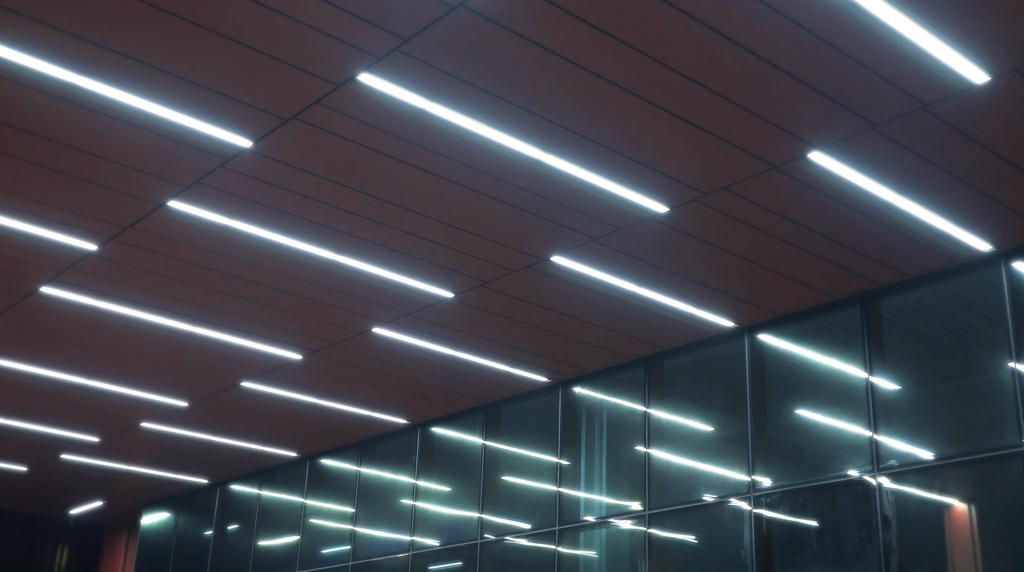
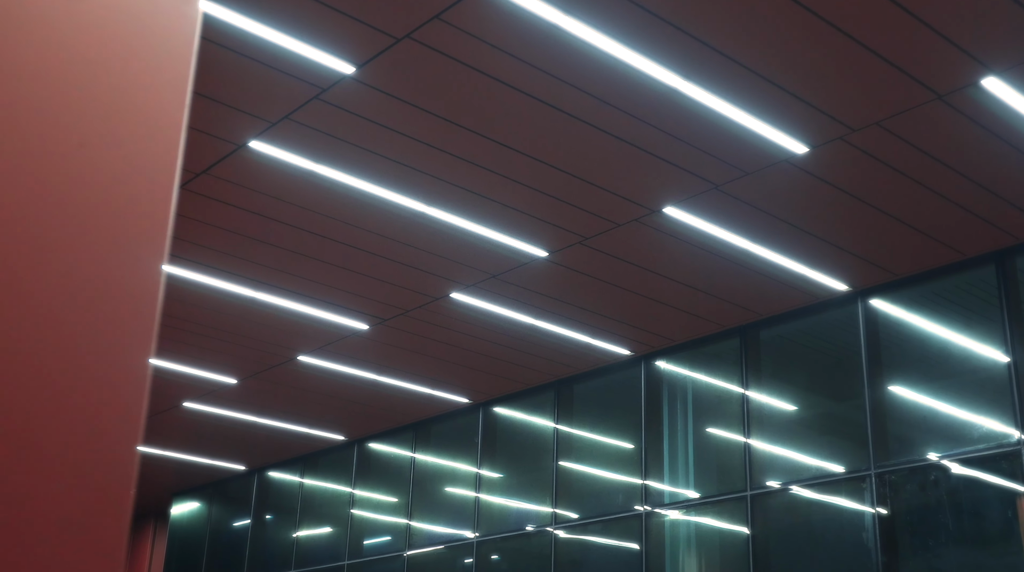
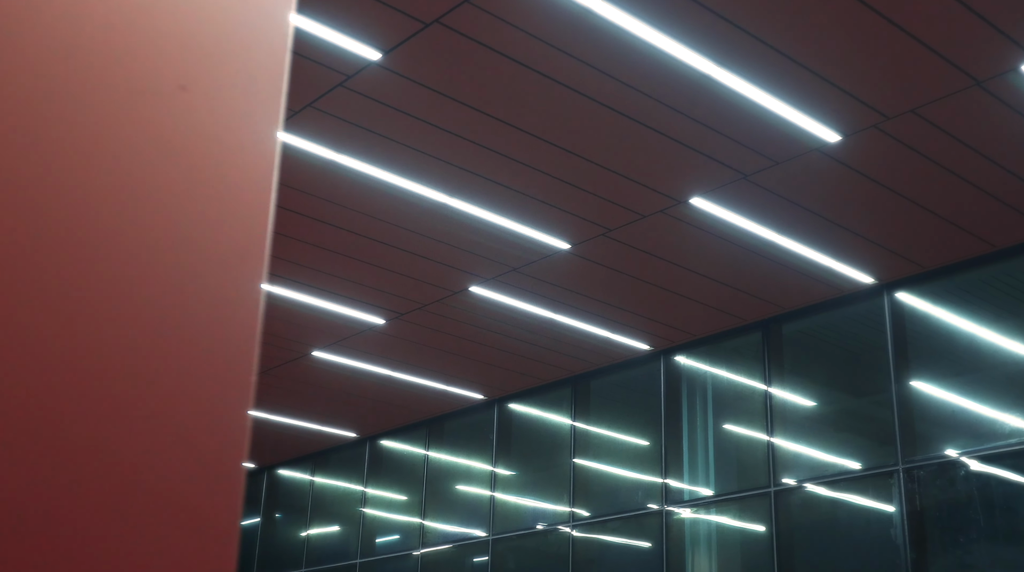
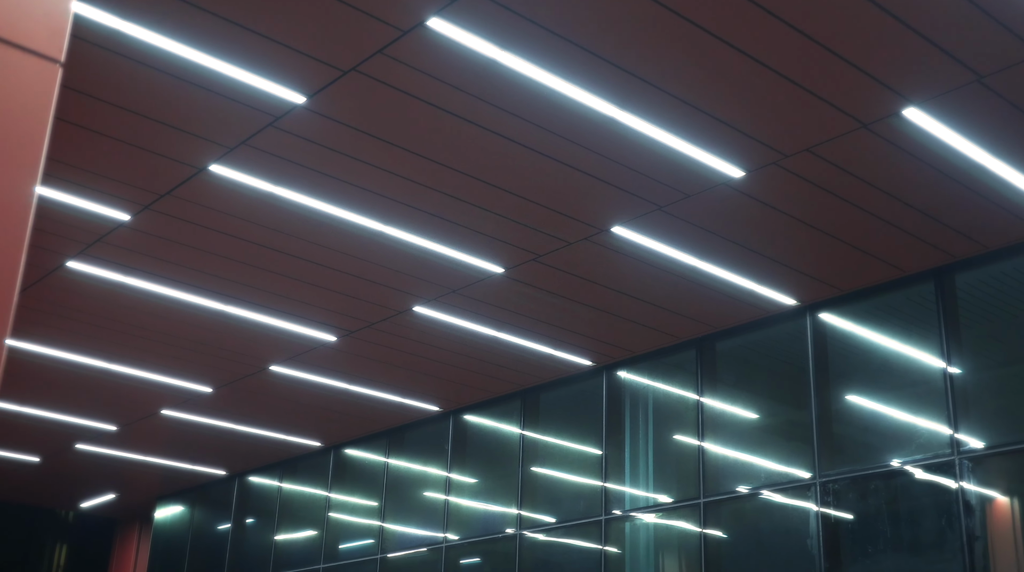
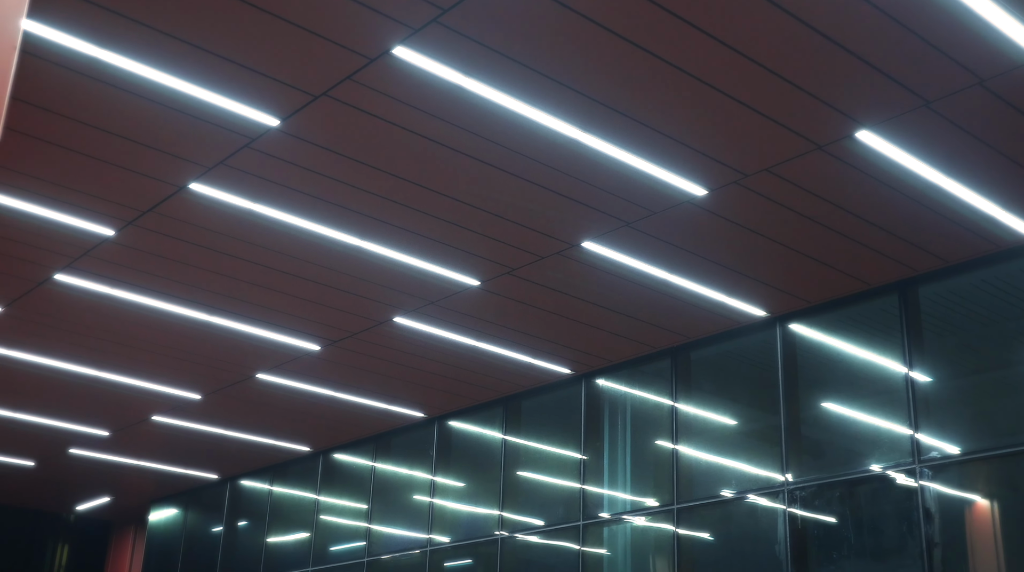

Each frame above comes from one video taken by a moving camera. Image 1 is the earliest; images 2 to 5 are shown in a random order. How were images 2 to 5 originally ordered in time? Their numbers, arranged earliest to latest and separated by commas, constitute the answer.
5, 4, 2, 3
